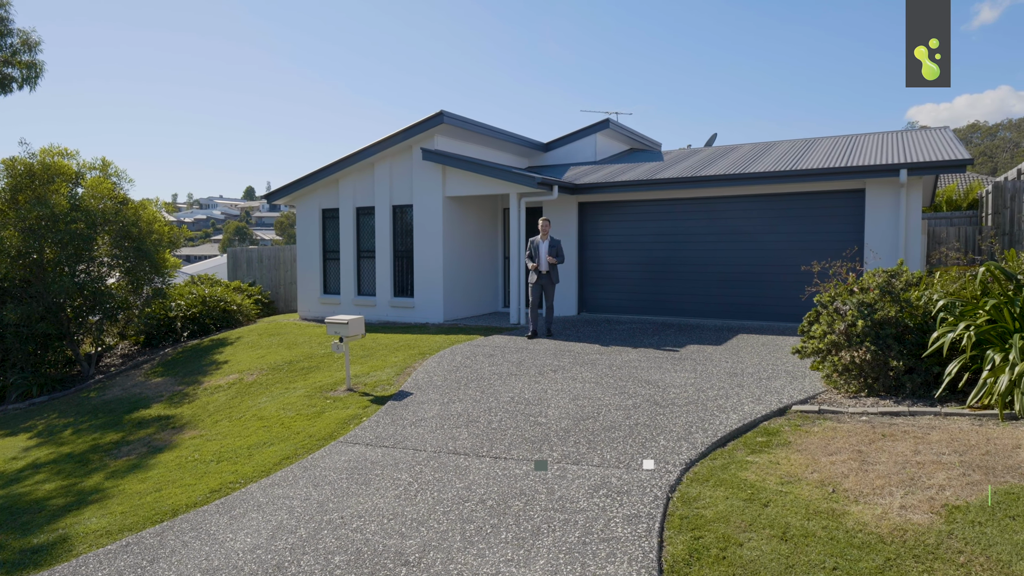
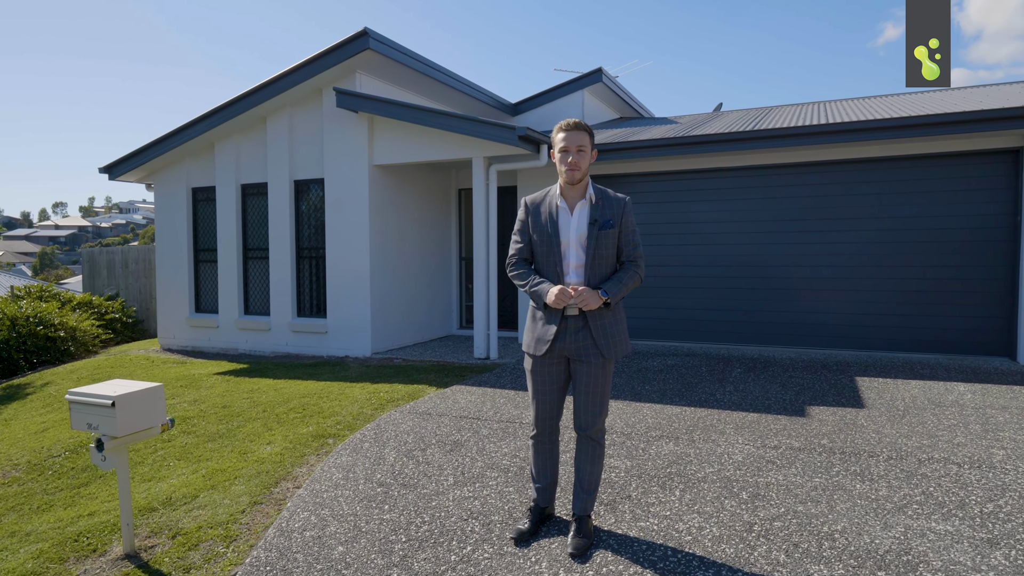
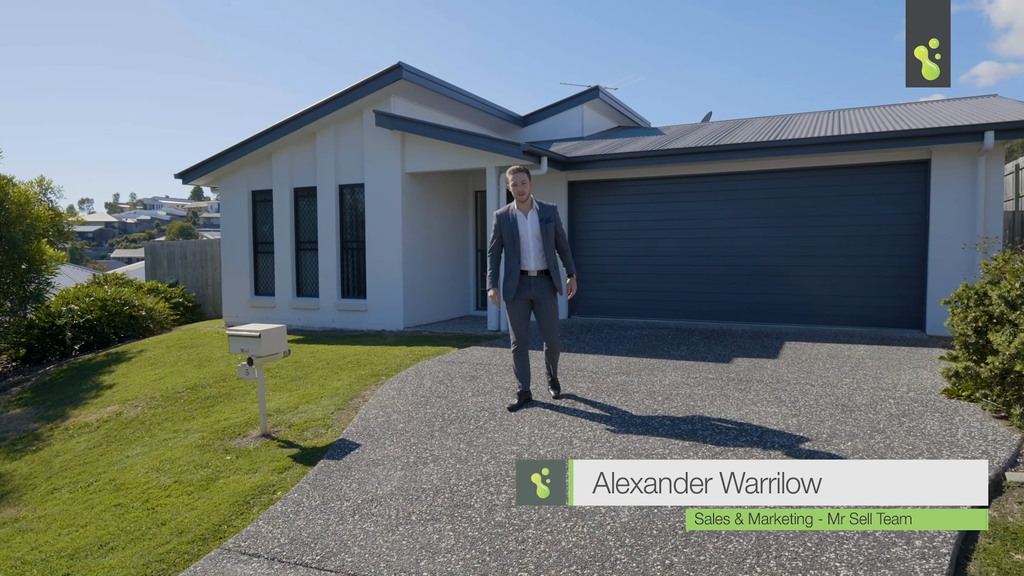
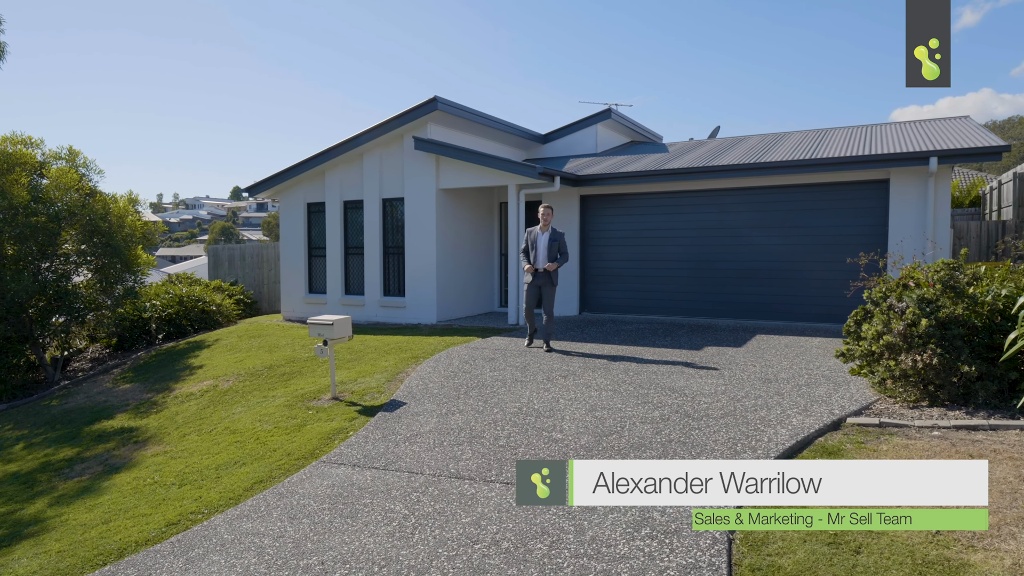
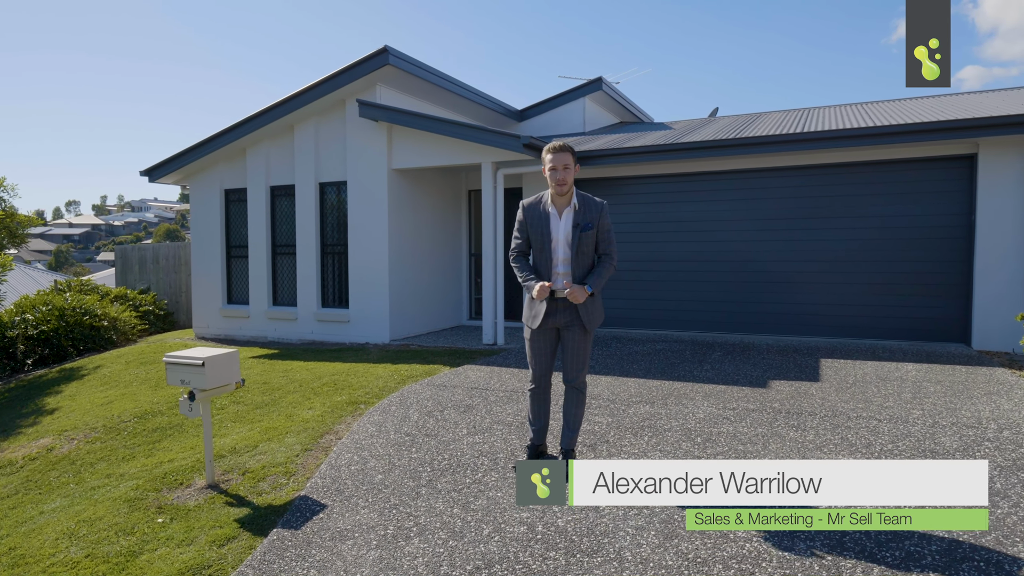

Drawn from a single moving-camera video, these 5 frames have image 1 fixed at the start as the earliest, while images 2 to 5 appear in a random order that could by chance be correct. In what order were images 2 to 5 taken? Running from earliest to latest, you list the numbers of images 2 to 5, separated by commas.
4, 3, 5, 2
